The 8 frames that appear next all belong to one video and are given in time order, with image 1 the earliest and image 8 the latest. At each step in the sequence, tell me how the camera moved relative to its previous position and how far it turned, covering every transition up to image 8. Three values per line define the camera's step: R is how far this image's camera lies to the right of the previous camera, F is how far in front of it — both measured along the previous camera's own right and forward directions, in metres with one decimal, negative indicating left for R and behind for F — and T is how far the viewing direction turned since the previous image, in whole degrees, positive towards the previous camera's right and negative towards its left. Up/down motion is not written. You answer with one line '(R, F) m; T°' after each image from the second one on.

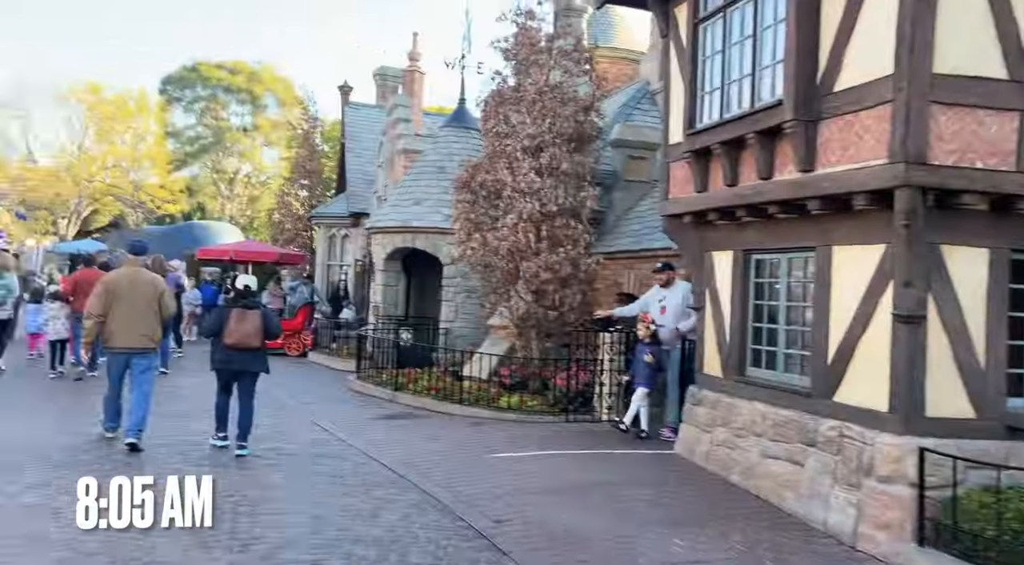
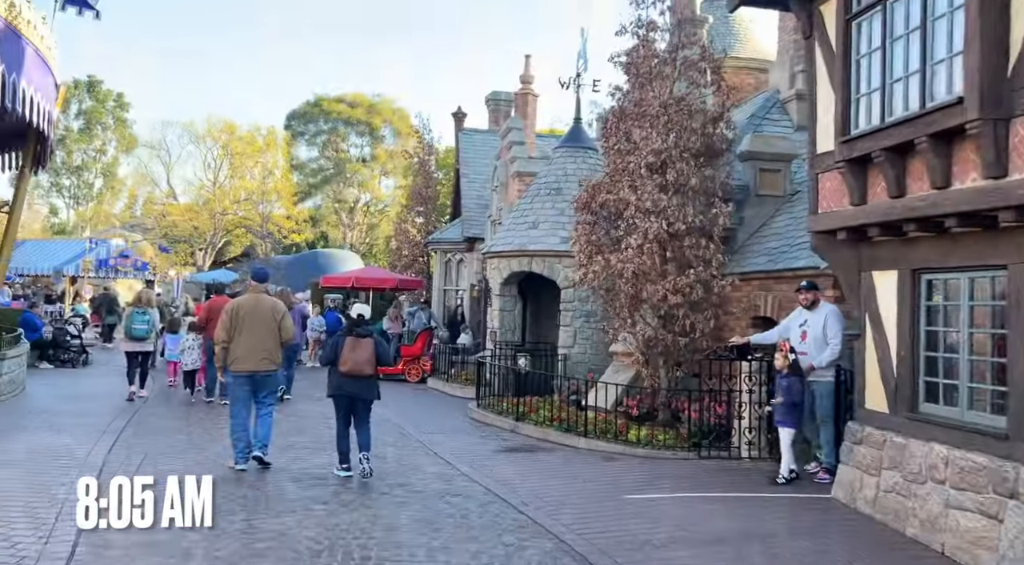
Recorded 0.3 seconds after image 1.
(-0.2, +0.5) m; -7°
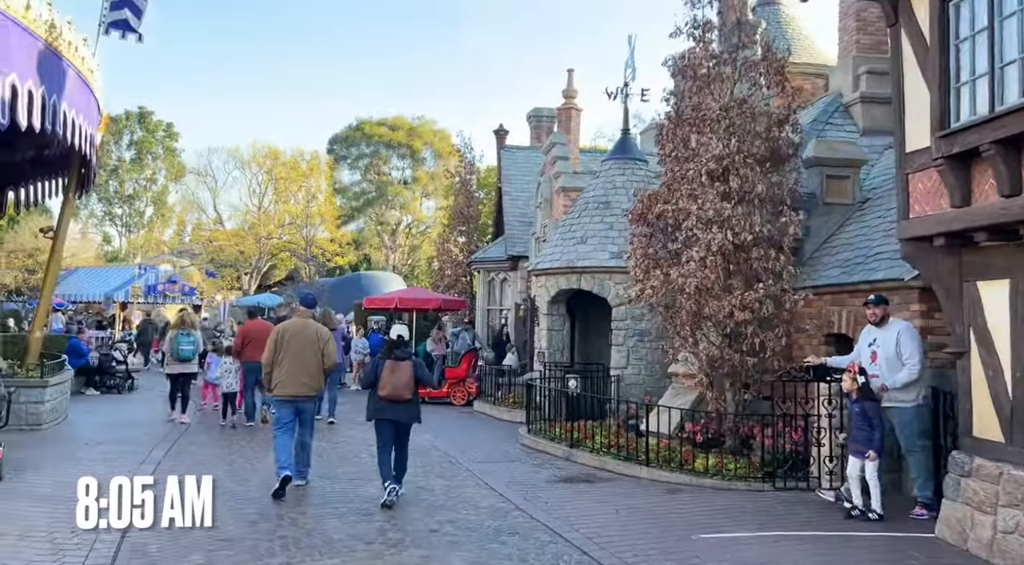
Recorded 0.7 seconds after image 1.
(-0.1, +0.6) m; -3°
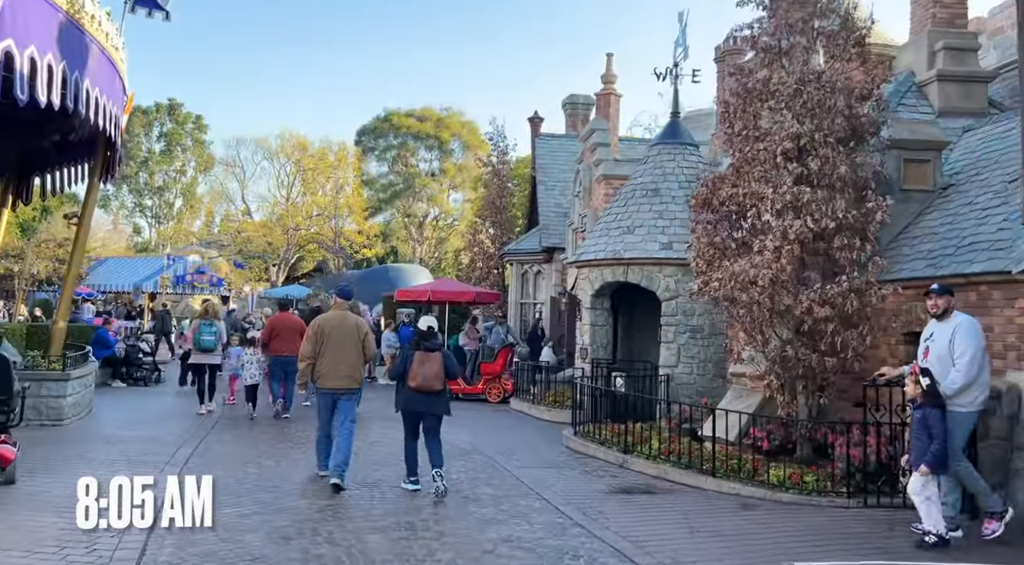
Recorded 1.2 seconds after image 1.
(-0.3, +0.8) m; -2°
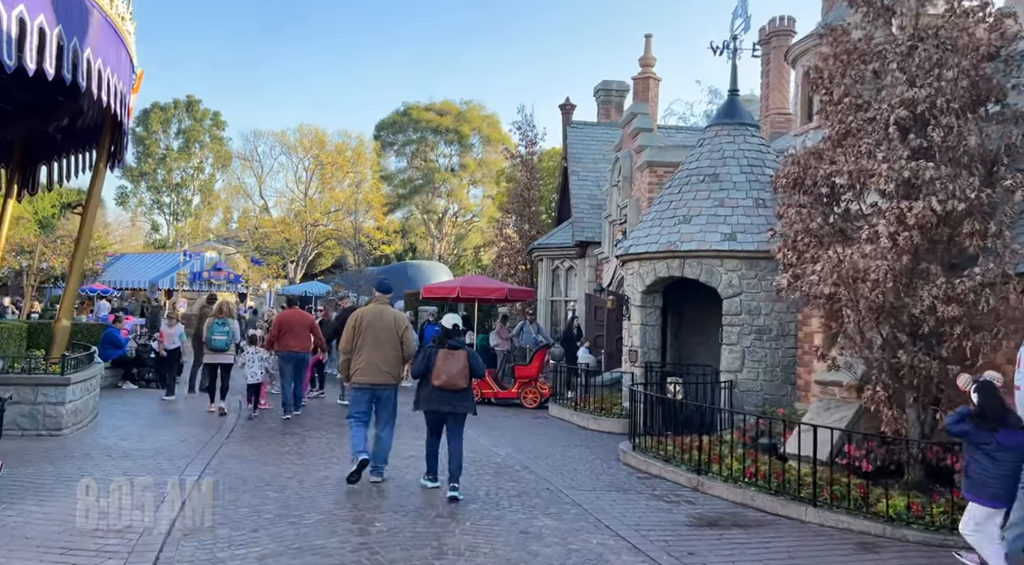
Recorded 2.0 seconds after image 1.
(-0.4, +1.3) m; -1°
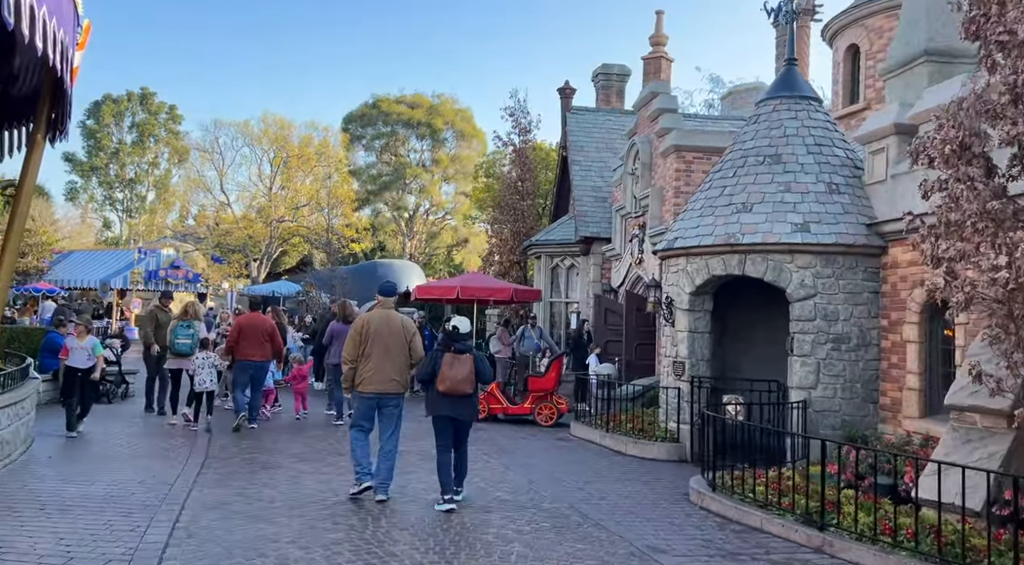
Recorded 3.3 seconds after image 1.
(-0.8, +2.1) m; +3°
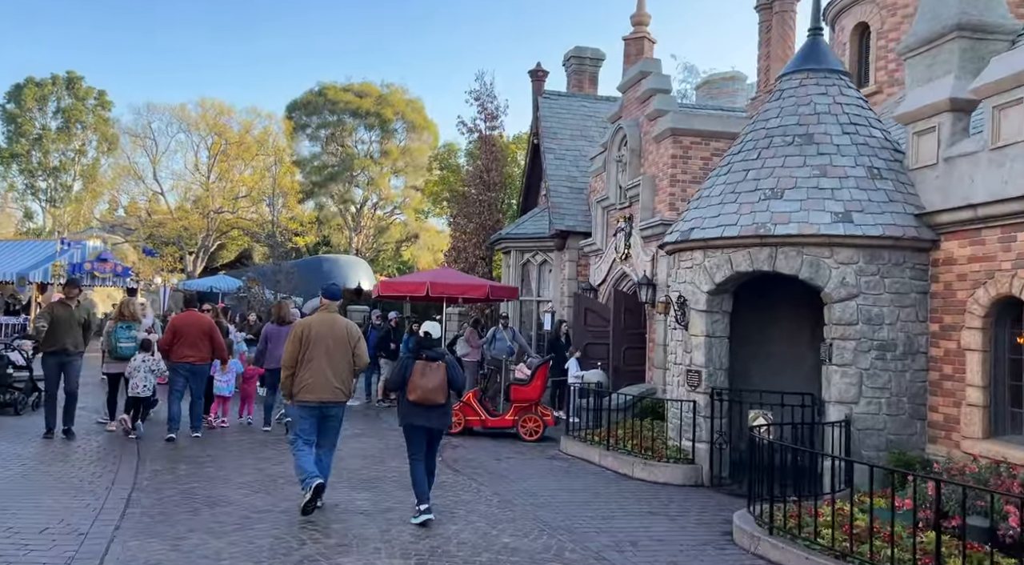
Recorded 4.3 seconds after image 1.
(-0.5, +1.6) m; +4°
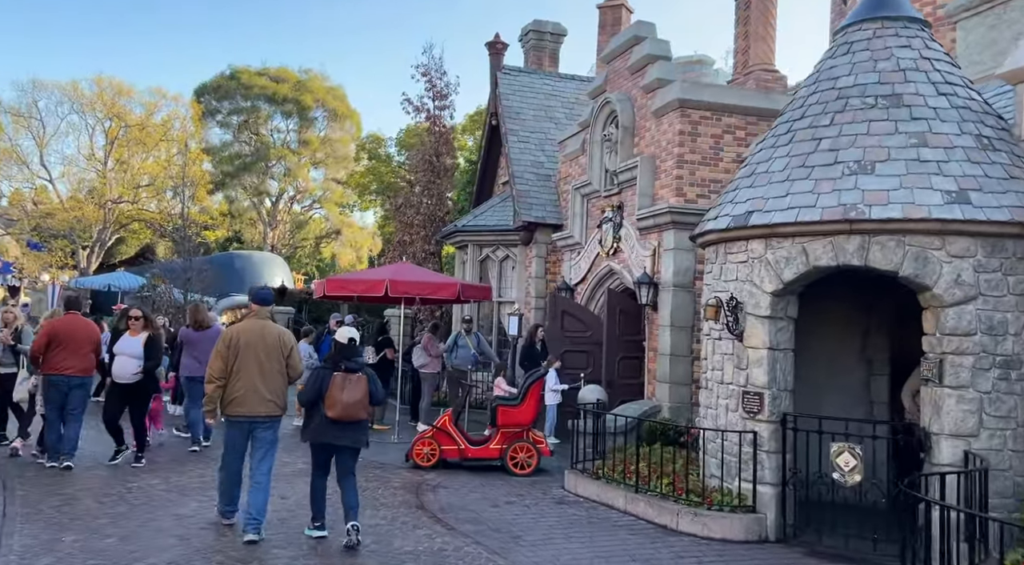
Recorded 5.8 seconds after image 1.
(-0.8, +2.4) m; +6°
